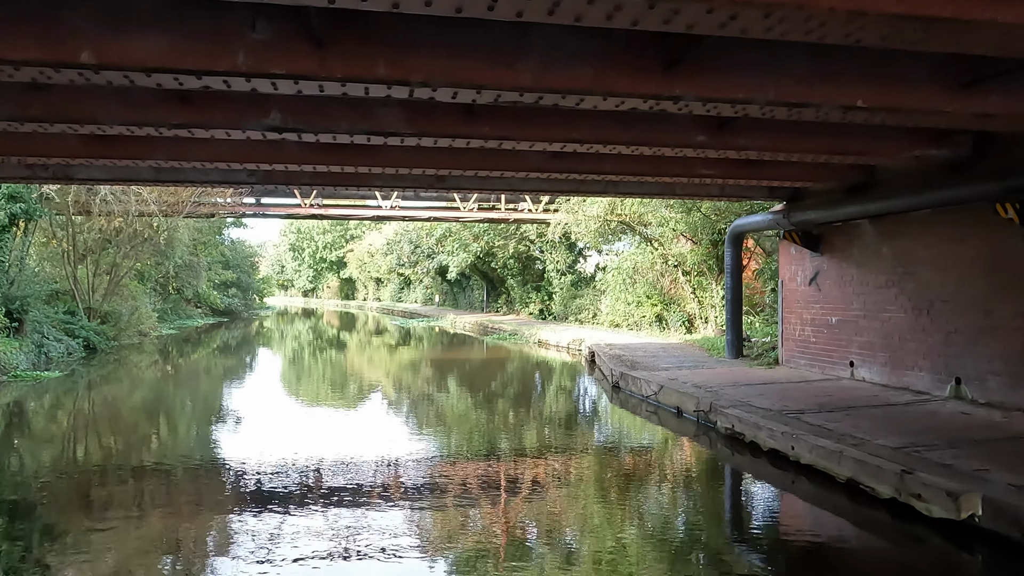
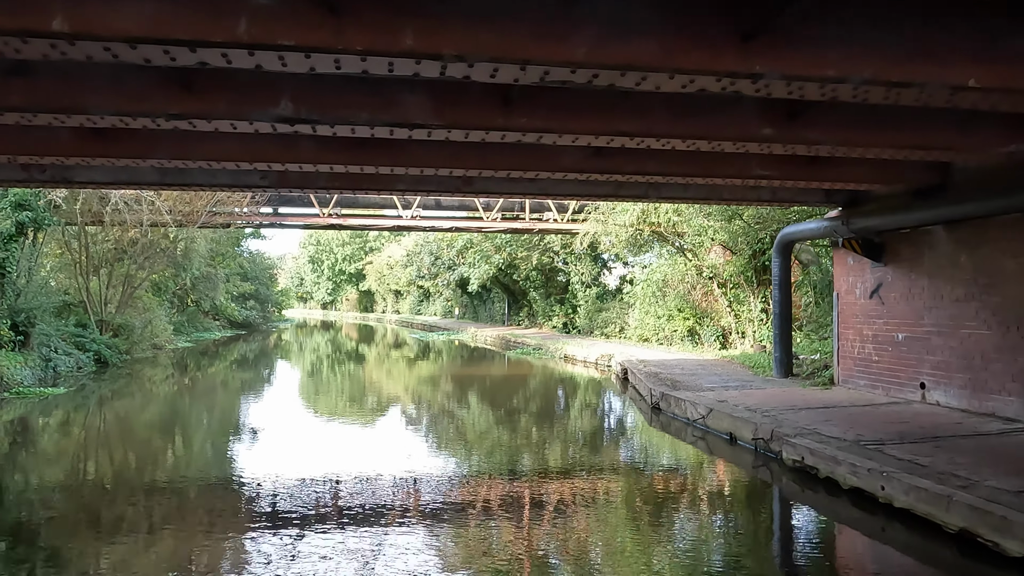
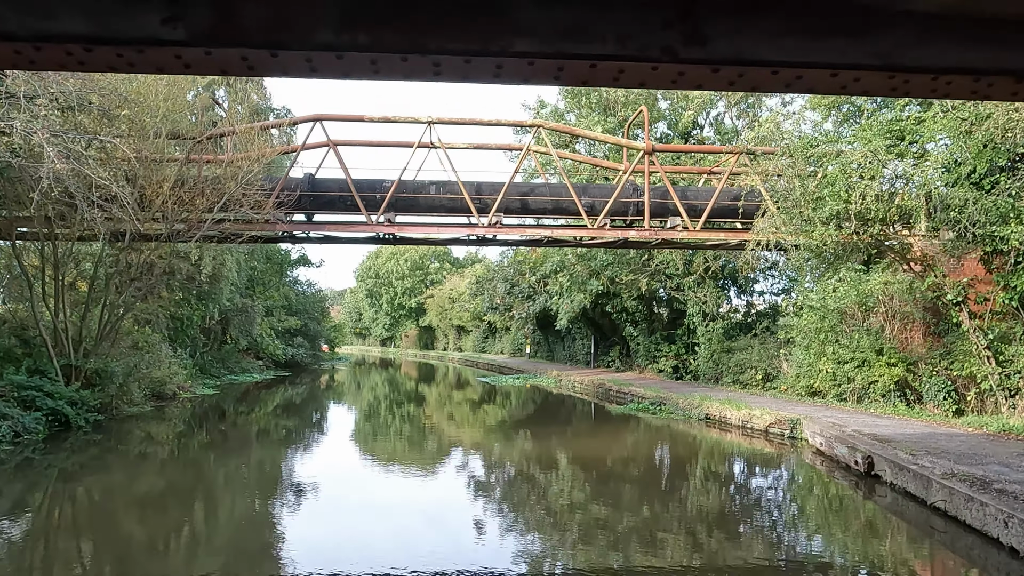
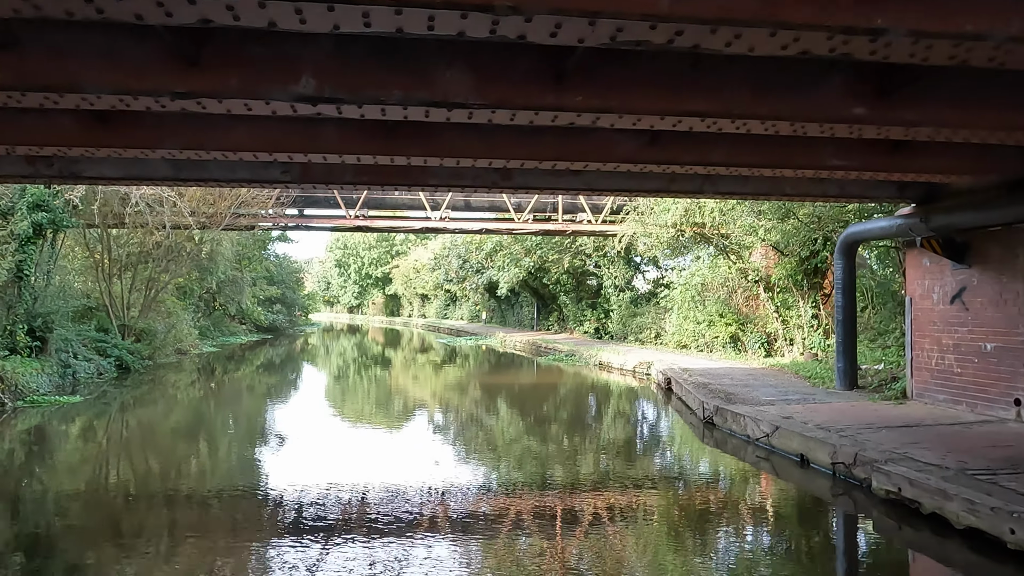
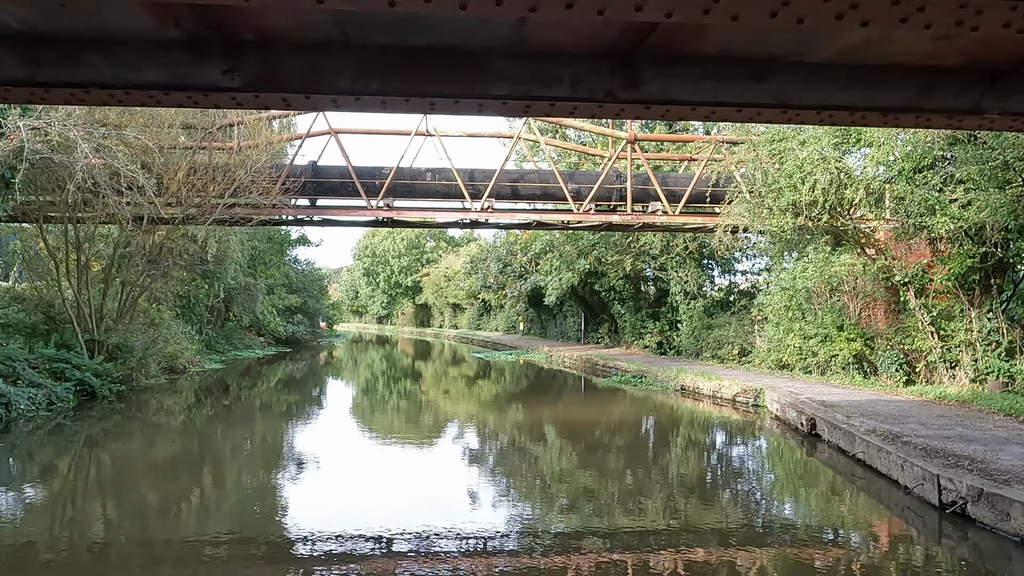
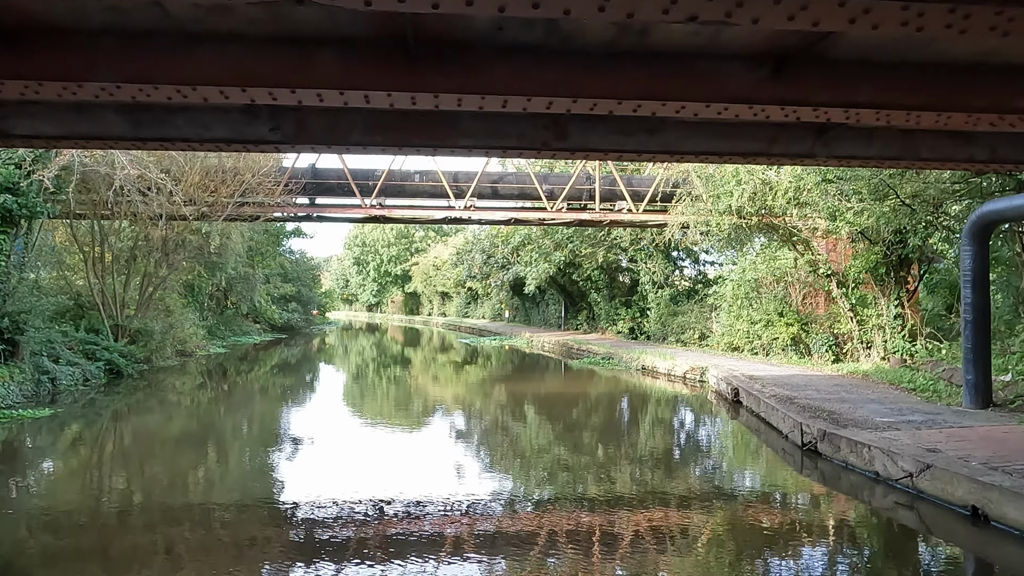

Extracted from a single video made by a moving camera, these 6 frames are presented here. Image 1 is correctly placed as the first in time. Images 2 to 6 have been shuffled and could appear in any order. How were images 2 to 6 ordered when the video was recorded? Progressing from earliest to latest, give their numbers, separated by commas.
2, 4, 6, 5, 3
